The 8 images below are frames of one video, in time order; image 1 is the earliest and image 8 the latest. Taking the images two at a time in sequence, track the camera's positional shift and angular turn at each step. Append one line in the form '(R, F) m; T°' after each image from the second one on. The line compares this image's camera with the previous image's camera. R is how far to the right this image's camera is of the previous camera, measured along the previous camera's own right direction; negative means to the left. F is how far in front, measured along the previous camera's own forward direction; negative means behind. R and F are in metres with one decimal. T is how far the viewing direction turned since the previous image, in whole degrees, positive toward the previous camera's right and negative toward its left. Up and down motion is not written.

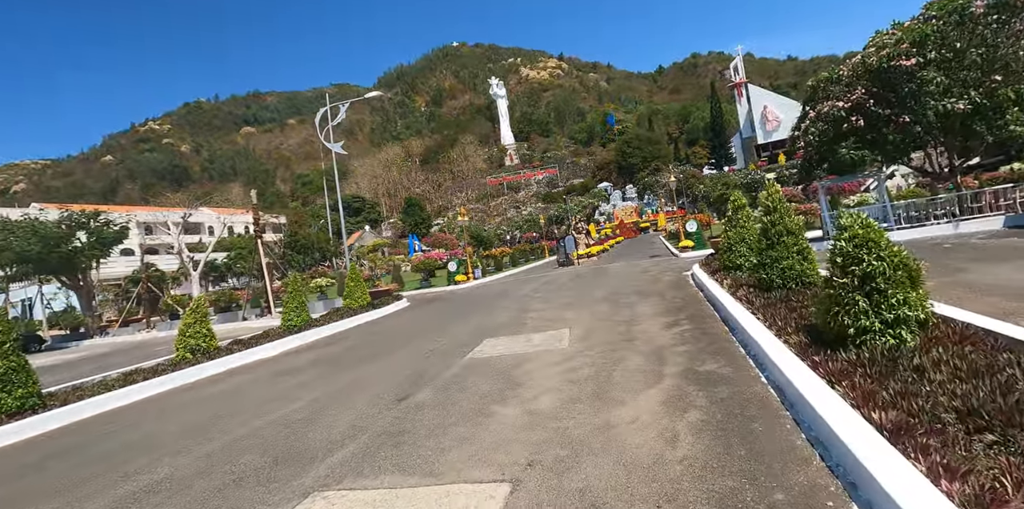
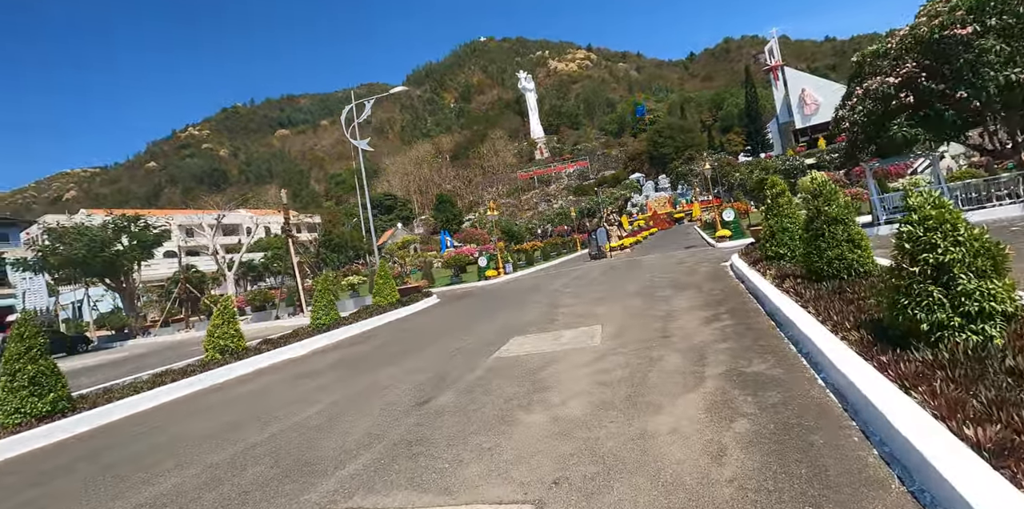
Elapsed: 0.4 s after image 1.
(+0.1, +0.4) m; -4°
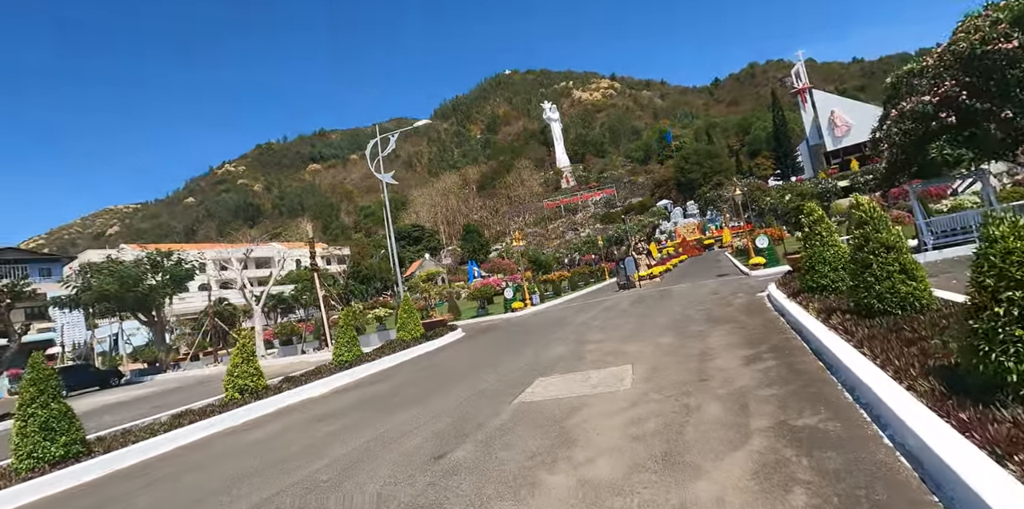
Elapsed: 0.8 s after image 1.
(+0.1, +0.3) m; -3°
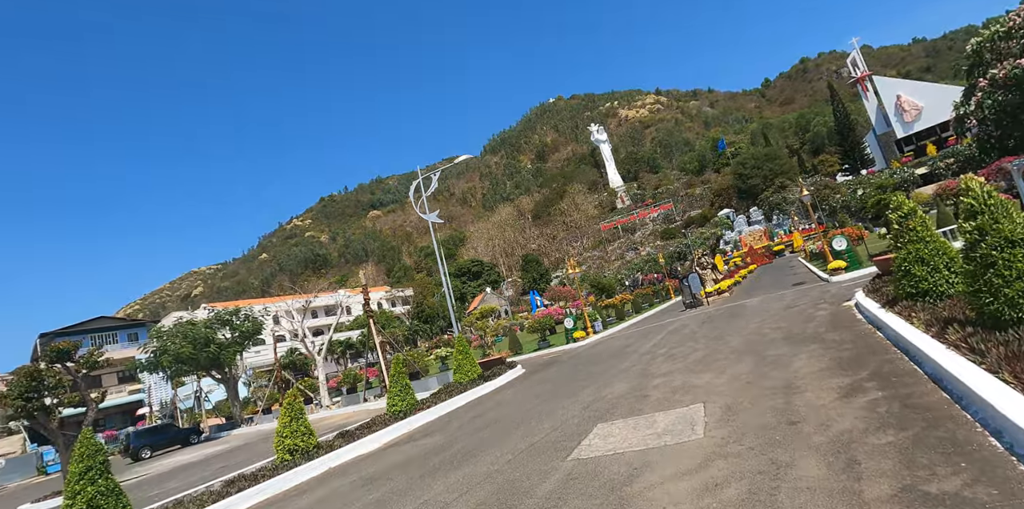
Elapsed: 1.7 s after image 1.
(+0.3, +0.7) m; -6°
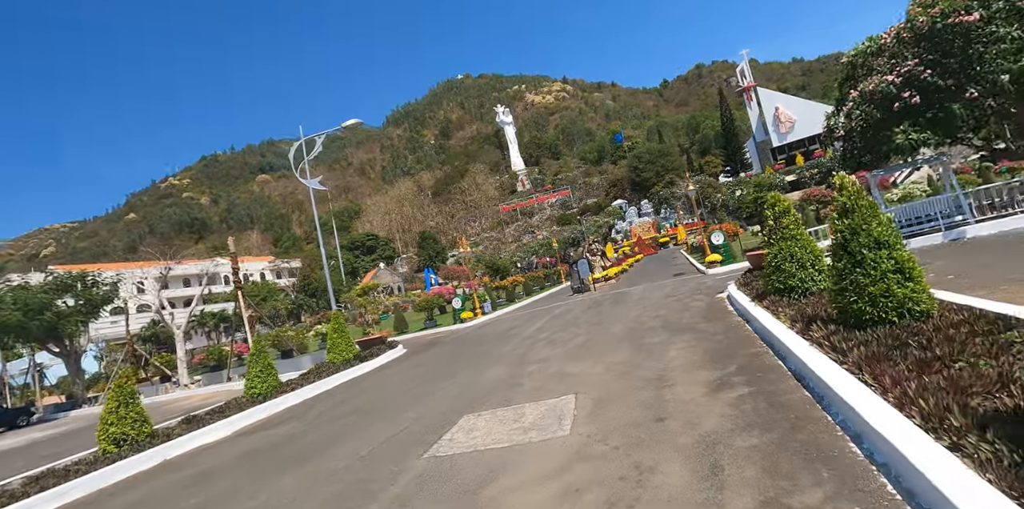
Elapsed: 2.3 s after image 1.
(+0.4, +0.7) m; +11°
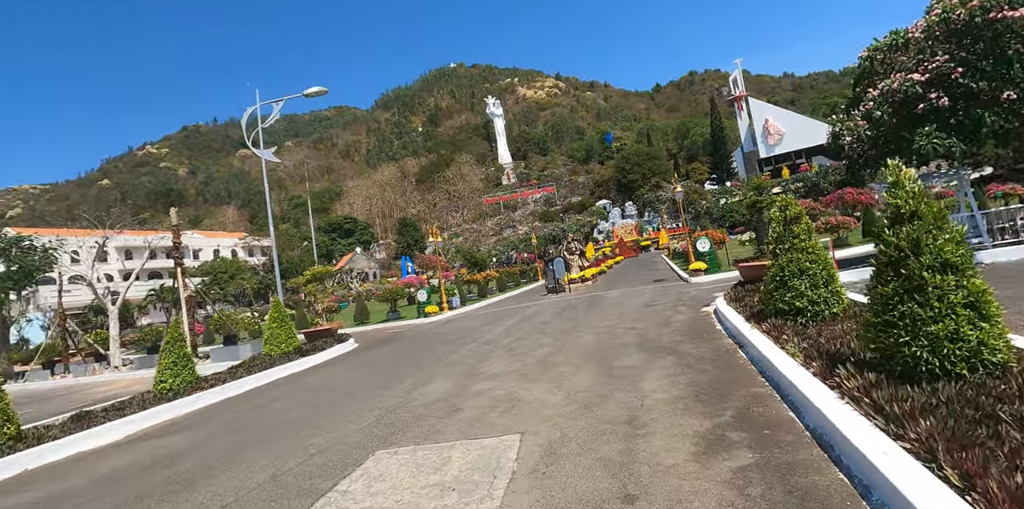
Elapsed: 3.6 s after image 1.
(+0.4, +1.5) m; +2°
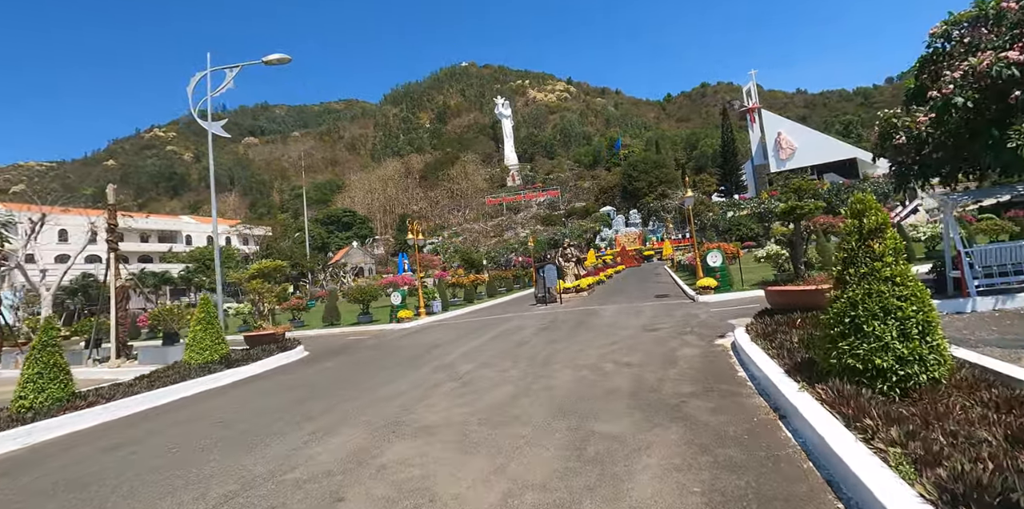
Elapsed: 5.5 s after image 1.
(+0.6, +2.2) m; 0°
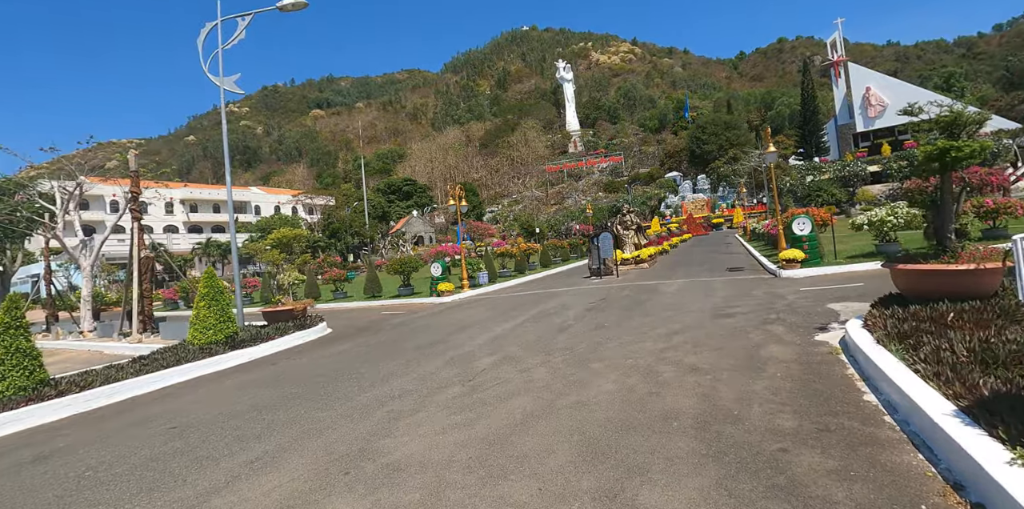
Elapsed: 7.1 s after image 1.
(+0.4, +1.8) m; -7°
